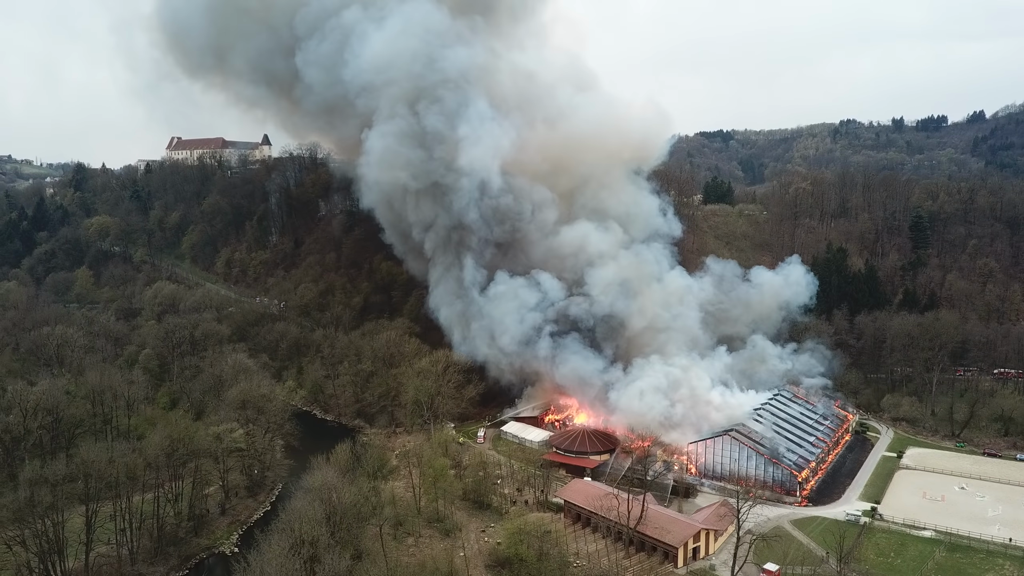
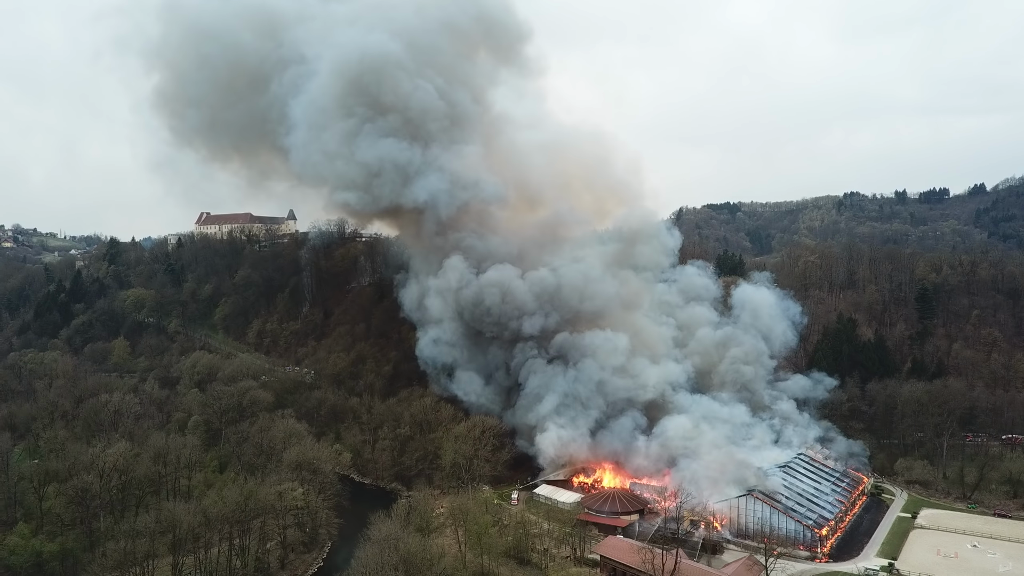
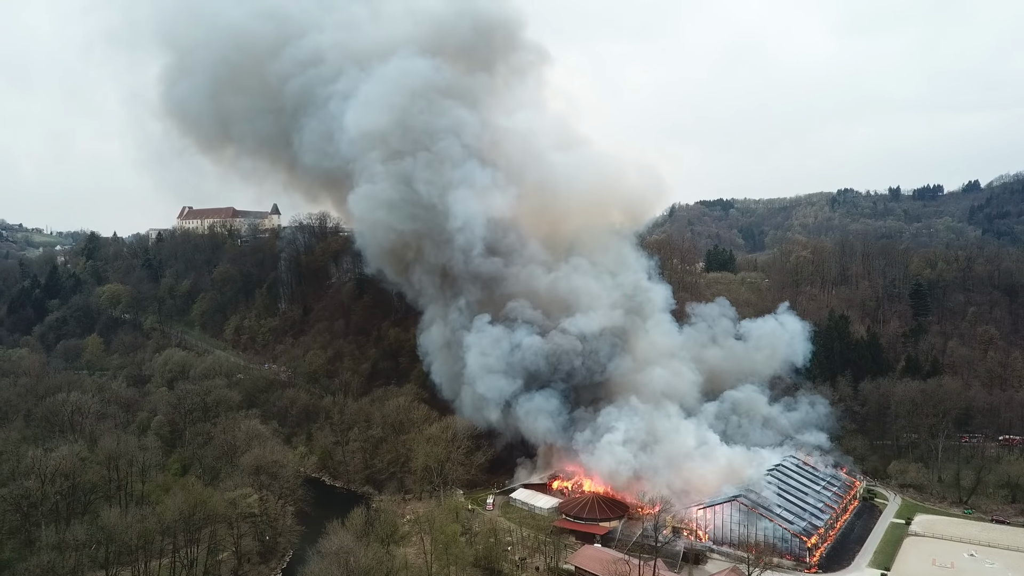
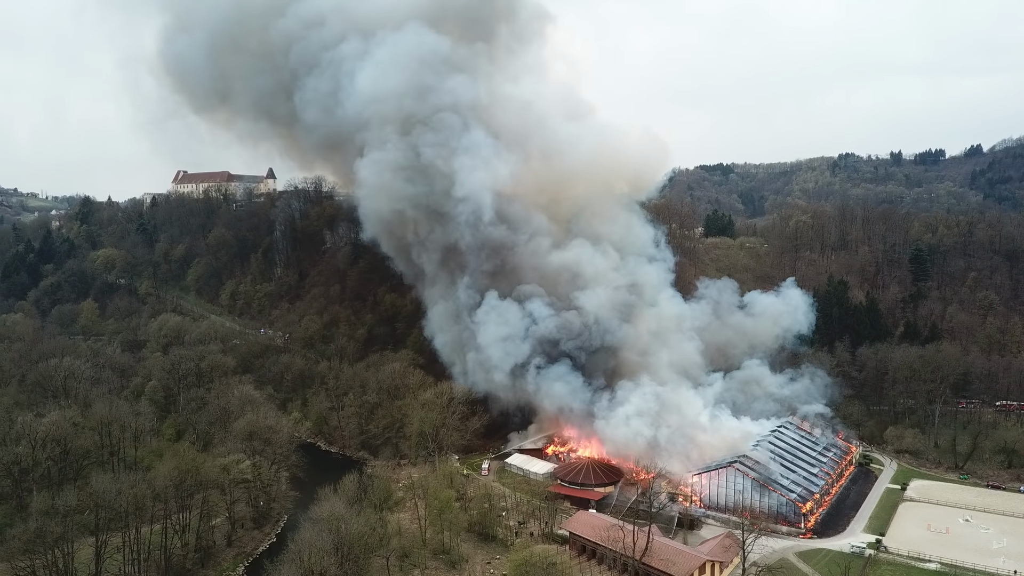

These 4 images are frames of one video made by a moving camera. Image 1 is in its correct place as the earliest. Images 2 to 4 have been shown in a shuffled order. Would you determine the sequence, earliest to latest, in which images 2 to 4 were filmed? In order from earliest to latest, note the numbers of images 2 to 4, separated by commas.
4, 3, 2
